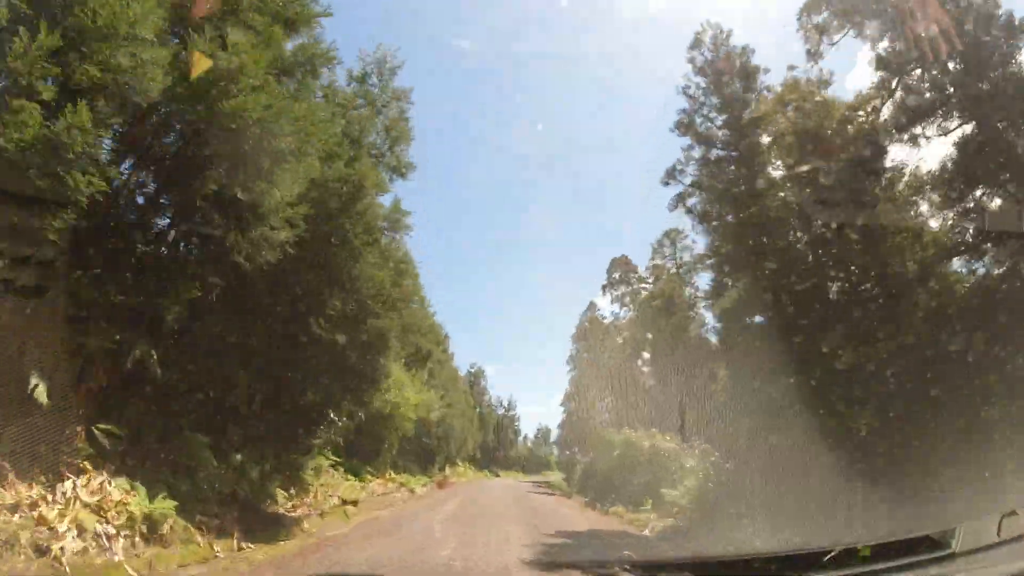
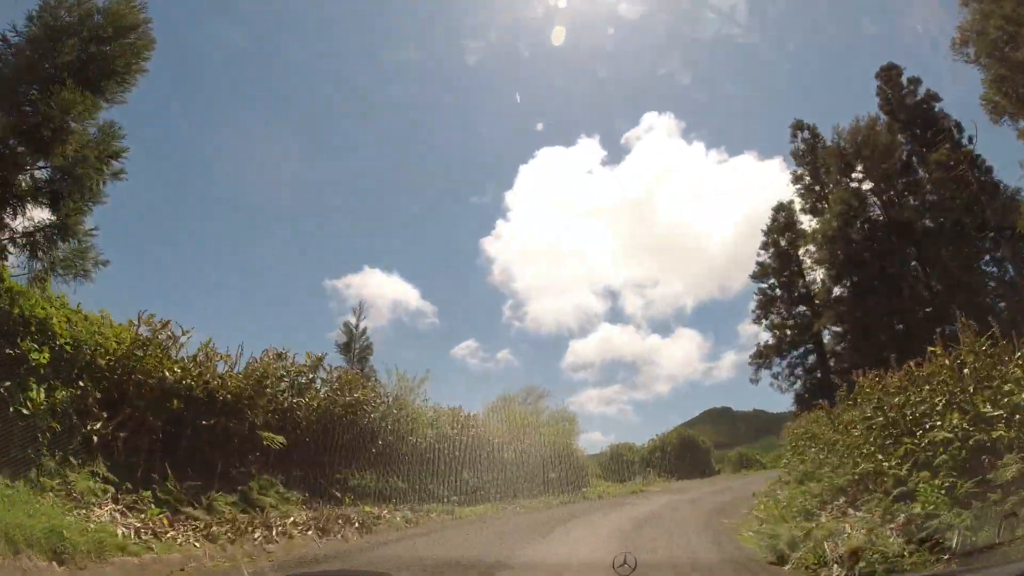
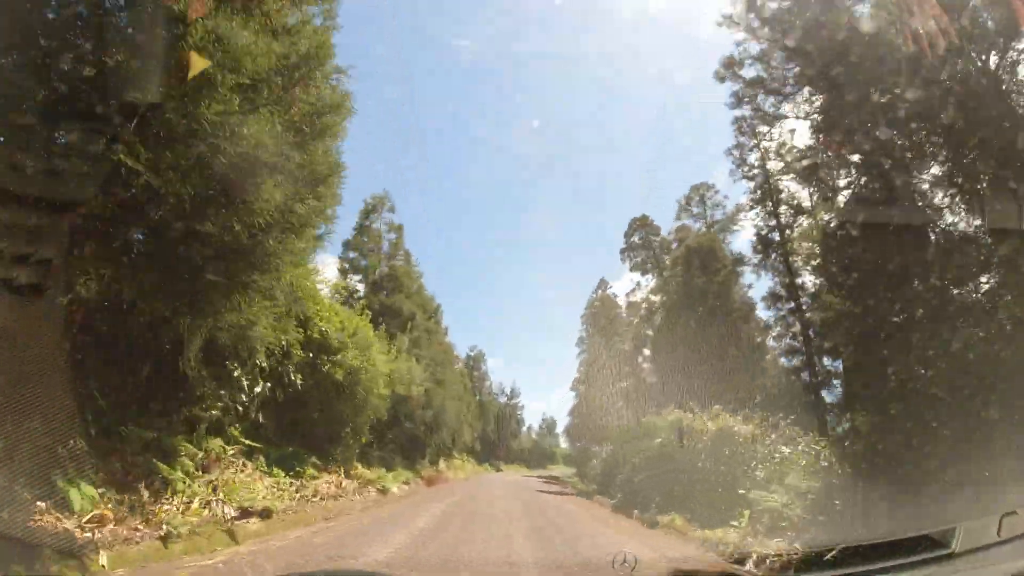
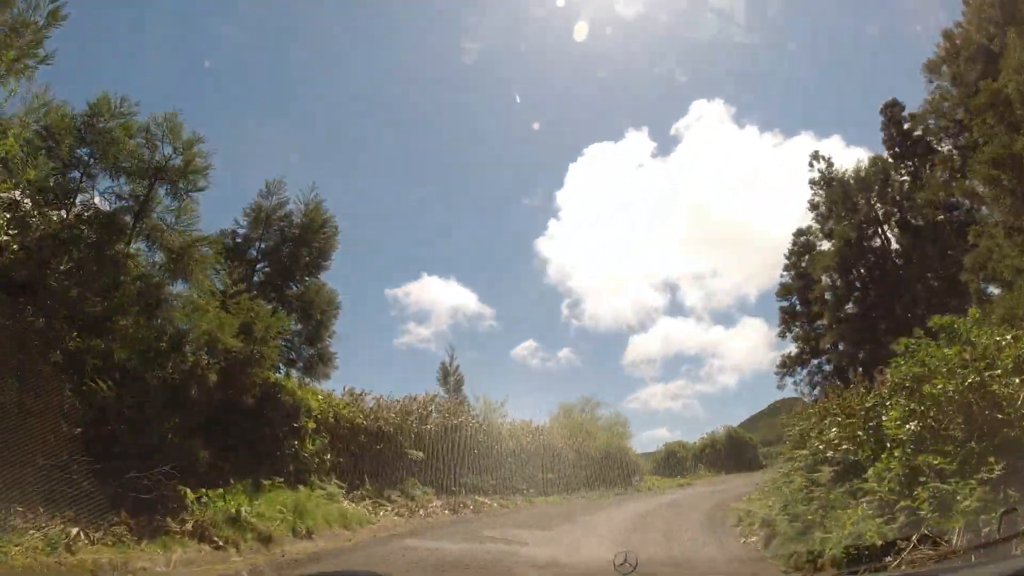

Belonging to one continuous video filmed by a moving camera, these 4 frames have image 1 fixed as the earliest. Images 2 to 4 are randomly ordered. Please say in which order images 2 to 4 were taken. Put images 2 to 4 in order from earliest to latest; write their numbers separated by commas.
3, 4, 2
